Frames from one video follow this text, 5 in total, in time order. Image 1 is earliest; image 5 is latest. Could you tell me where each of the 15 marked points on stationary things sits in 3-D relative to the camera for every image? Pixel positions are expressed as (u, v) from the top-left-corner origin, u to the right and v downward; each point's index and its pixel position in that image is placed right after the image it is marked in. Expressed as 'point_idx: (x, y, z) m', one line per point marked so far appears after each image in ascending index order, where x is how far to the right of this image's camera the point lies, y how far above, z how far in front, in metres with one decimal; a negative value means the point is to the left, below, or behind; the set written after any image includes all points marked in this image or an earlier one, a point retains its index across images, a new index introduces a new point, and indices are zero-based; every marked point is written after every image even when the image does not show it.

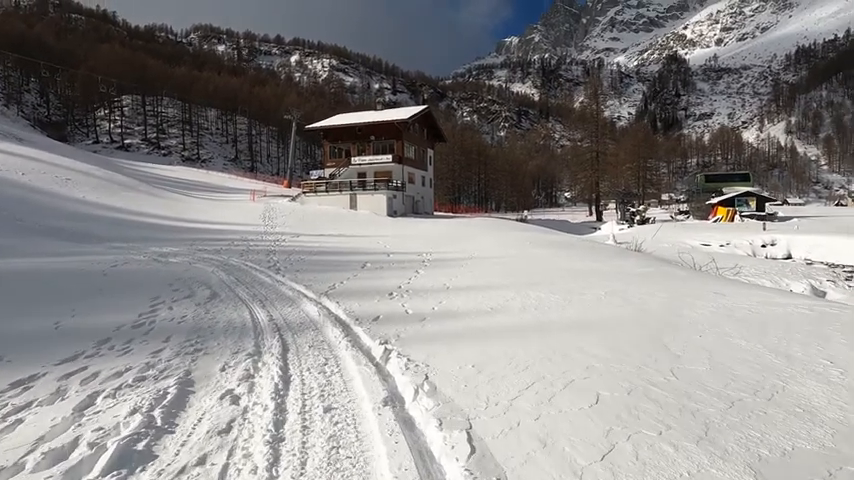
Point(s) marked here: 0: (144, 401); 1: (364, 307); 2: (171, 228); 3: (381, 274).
0: (-1.9, -1.1, +3.0) m
1: (-0.9, -0.9, +6.2) m
2: (-11.3, +0.5, +20.0) m
3: (-1.0, -0.7, +9.7) m
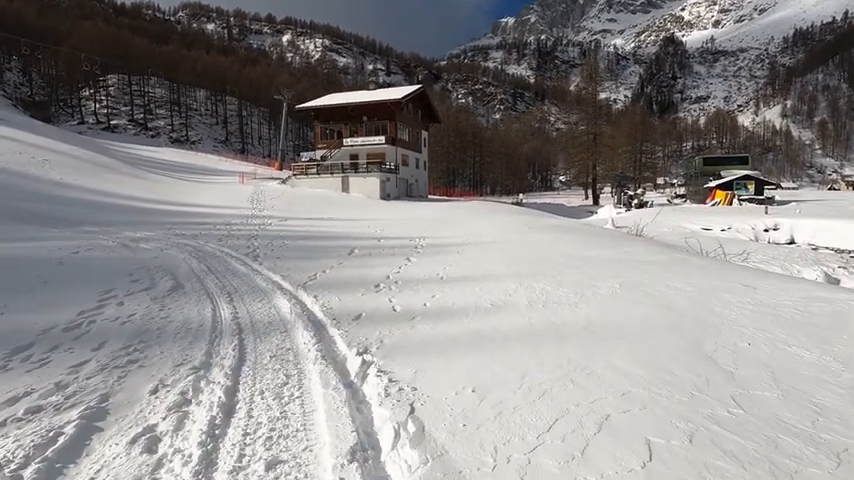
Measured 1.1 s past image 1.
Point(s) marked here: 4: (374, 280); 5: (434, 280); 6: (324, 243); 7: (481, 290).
0: (-2.0, -1.0, +2.2) m
1: (-1.0, -0.8, +5.4) m
2: (-11.5, +1.2, +19.0) m
3: (-1.2, -0.4, +8.9) m
4: (-0.8, -0.6, +6.8) m
5: (+0.1, -0.6, +6.7) m
6: (-2.7, -0.1, +11.7) m
7: (+0.7, -0.7, +5.9) m
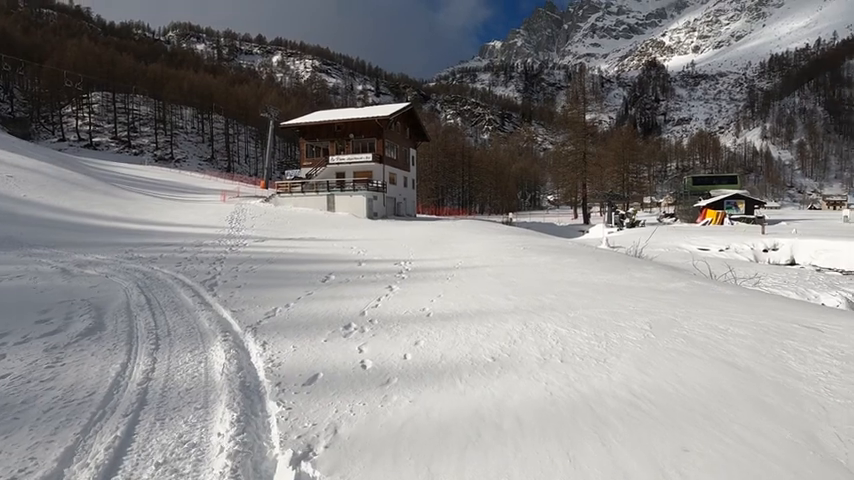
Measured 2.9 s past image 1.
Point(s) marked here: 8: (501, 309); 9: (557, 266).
0: (-2.1, -1.2, +0.9) m
1: (-1.2, -1.1, +4.1) m
2: (-12.0, +0.4, +17.5) m
3: (-1.4, -0.9, +7.6) m
4: (-1.0, -1.0, +5.5) m
5: (-0.1, -0.9, +5.4) m
6: (-3.0, -0.7, +10.4) m
7: (+0.5, -1.0, +4.6) m
8: (+0.9, -0.9, +5.7) m
9: (+3.0, -0.6, +10.3) m
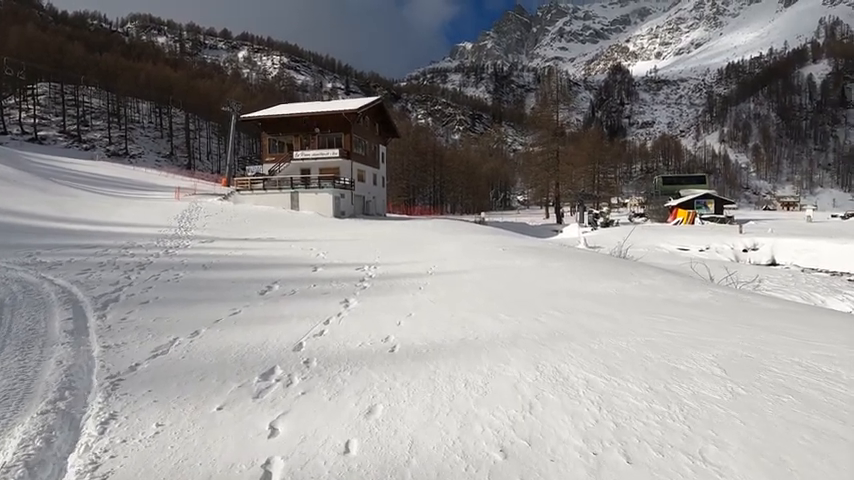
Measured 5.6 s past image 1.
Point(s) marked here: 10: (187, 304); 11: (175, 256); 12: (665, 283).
0: (-2.1, -1.2, -0.9) m
1: (-1.4, -1.1, +2.3) m
2: (-13.1, +0.3, +15.0) m
3: (-1.9, -0.9, +5.8) m
4: (-1.3, -1.0, +3.7) m
5: (-0.4, -1.0, +3.7) m
6: (-3.6, -0.7, +8.5) m
7: (+0.3, -1.0, +2.9) m
8: (+0.6, -0.9, +4.1) m
9: (+2.4, -0.6, +8.8) m
10: (-3.2, -0.9, +6.1) m
11: (-6.4, -0.4, +11.4) m
12: (+4.1, -0.7, +7.7) m
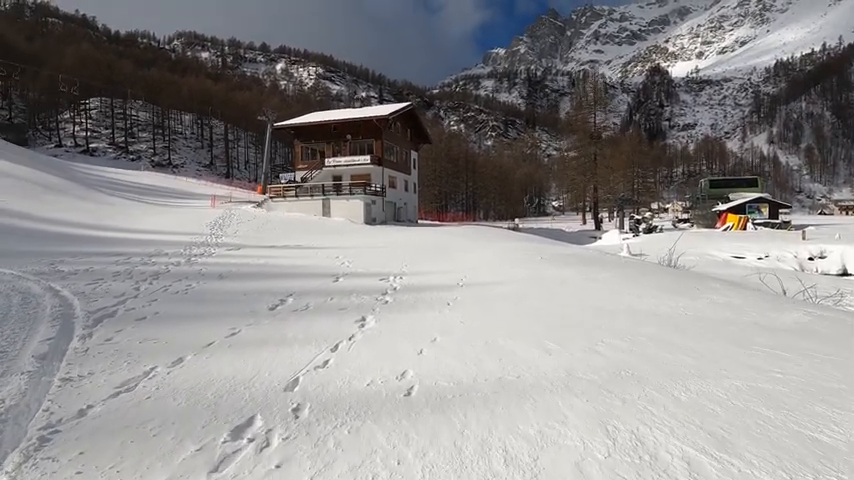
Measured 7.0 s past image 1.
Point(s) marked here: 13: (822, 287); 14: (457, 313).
0: (-2.3, -1.2, -1.7) m
1: (-1.3, -1.1, +1.6) m
2: (-12.1, +0.1, +15.0) m
3: (-1.5, -1.0, +5.1) m
4: (-1.2, -1.1, +2.9) m
5: (-0.2, -1.0, +2.8) m
6: (-3.1, -0.8, +7.8) m
7: (+0.4, -1.0, +2.0) m
8: (+0.8, -1.0, +3.1) m
9: (+2.9, -0.8, +7.7) m
10: (-2.9, -1.0, +5.4) m
11: (-5.7, -0.6, +11.0) m
12: (+4.5, -0.8, +6.5) m
13: (+10.4, -1.2, +11.8) m
14: (+0.4, -0.9, +5.5) m
